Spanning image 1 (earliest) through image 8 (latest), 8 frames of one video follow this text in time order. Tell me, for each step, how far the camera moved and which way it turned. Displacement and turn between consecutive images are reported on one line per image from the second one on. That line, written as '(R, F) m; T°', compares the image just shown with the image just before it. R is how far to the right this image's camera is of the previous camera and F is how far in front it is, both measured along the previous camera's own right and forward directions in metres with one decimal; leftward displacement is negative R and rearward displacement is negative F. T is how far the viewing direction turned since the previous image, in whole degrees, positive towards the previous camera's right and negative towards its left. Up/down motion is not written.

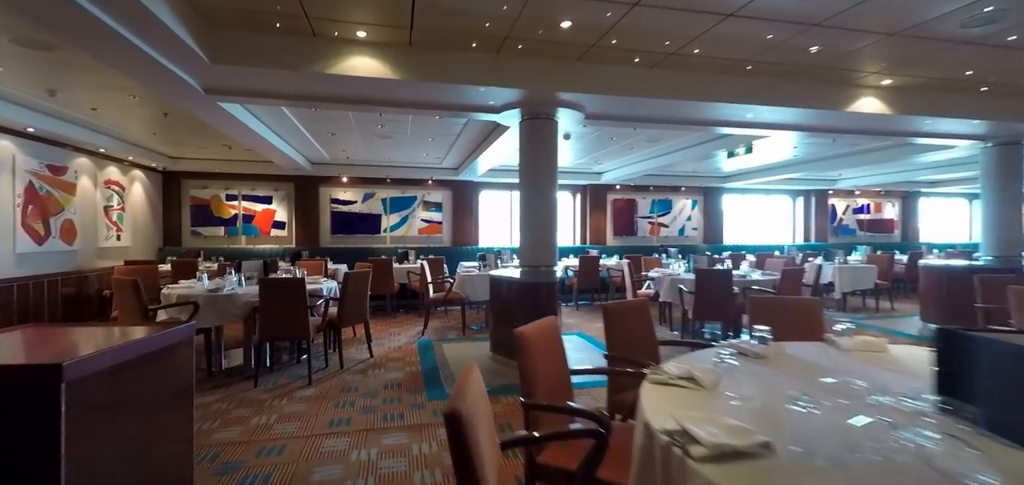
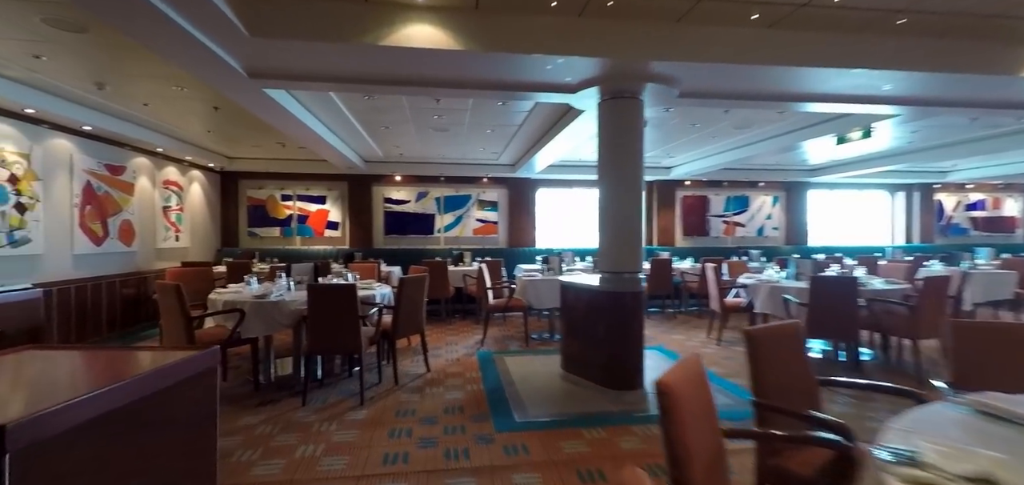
(-0.3, +0.7) m; -6°
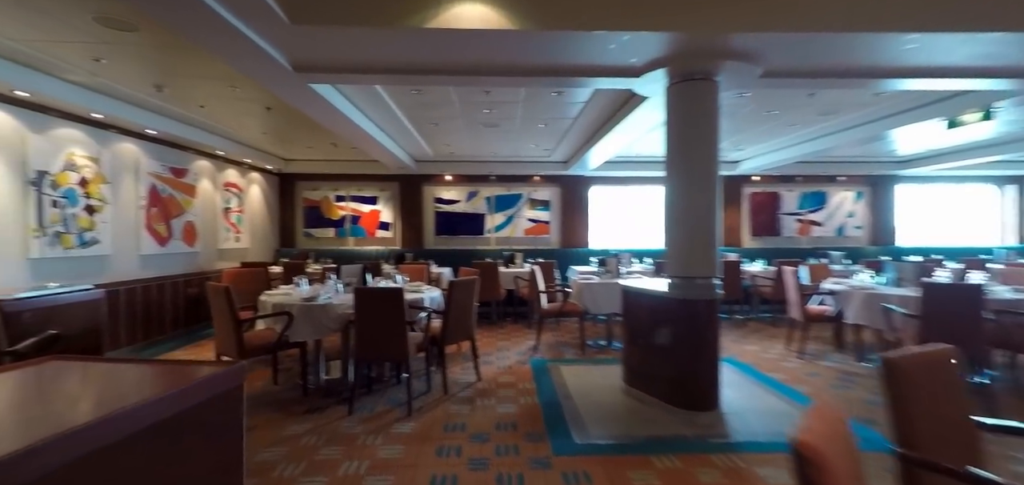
(-0.1, +0.3) m; -6°
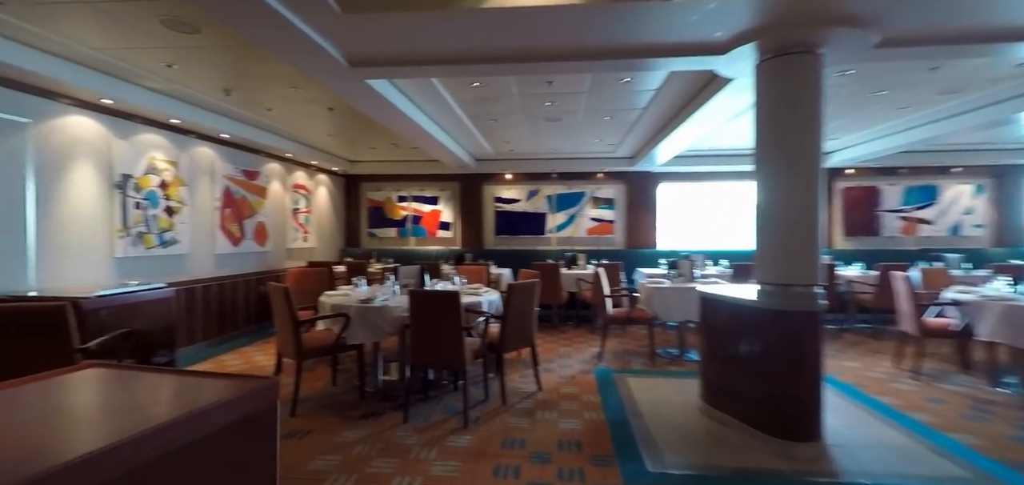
(0.0, +0.3) m; -8°
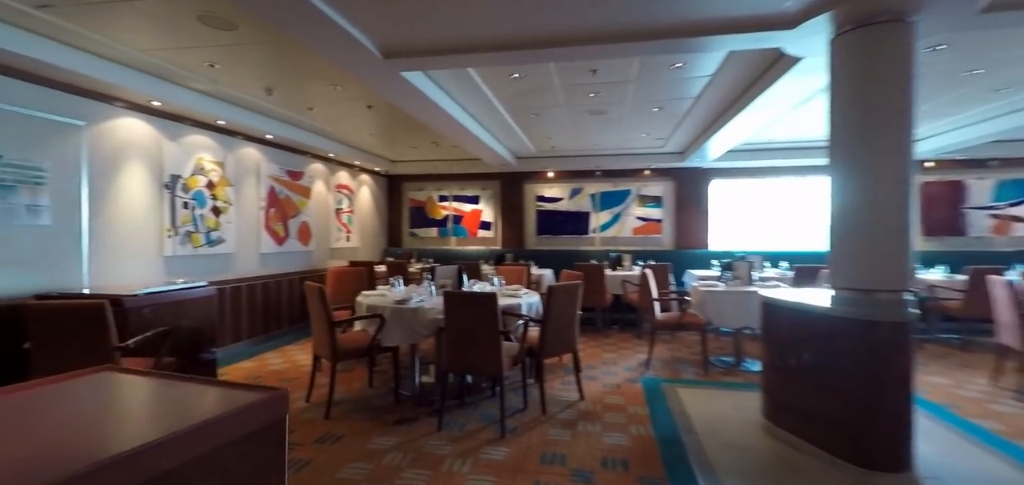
(0.0, +0.2) m; -5°
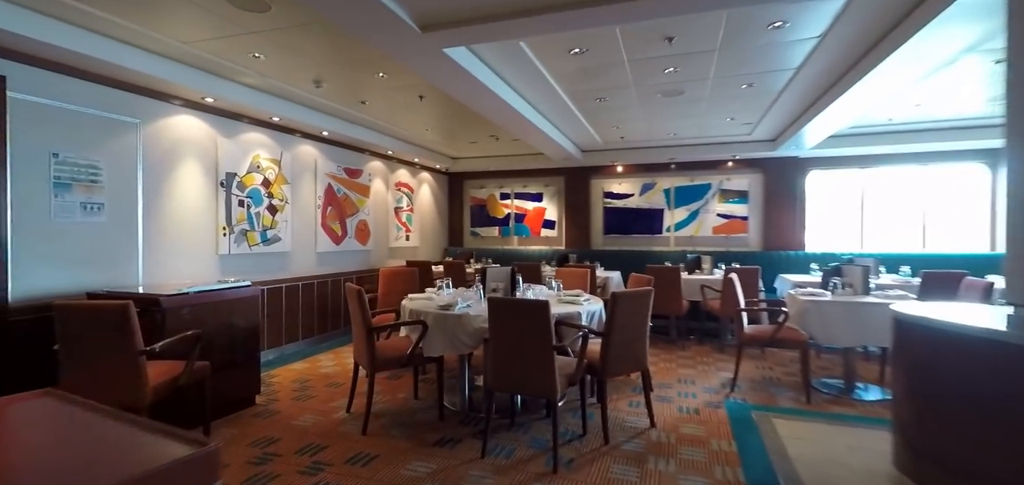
(+0.1, +0.5) m; -9°
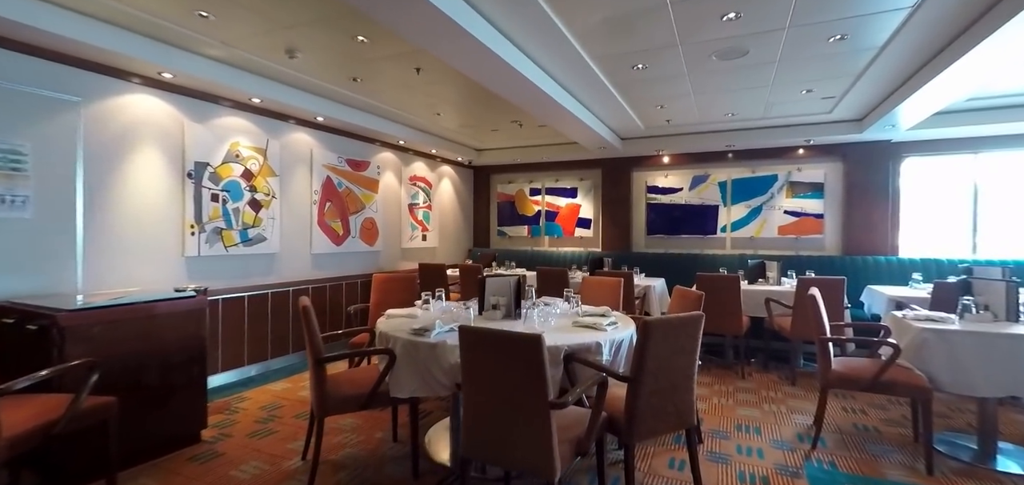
(+0.3, +0.8) m; -6°
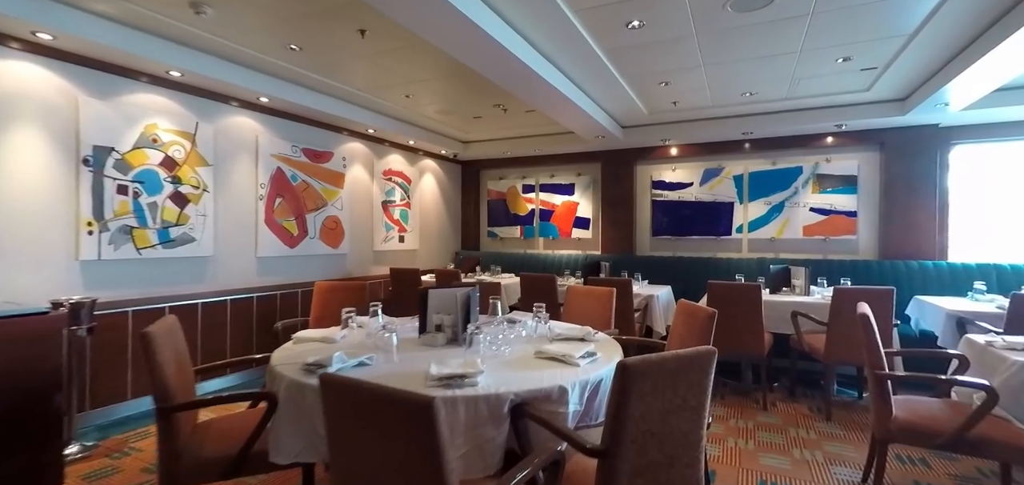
(+0.3, +0.7) m; -1°
